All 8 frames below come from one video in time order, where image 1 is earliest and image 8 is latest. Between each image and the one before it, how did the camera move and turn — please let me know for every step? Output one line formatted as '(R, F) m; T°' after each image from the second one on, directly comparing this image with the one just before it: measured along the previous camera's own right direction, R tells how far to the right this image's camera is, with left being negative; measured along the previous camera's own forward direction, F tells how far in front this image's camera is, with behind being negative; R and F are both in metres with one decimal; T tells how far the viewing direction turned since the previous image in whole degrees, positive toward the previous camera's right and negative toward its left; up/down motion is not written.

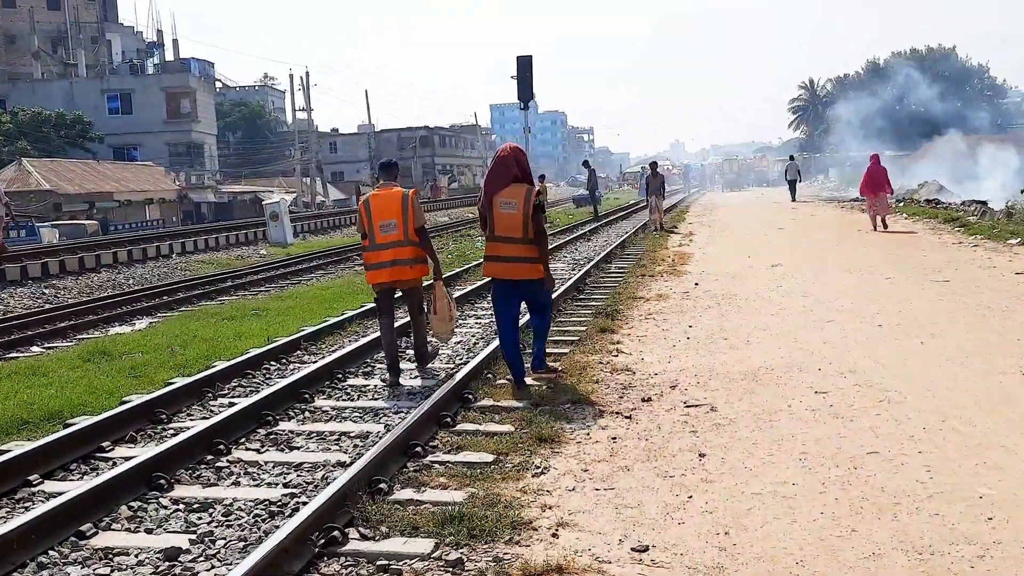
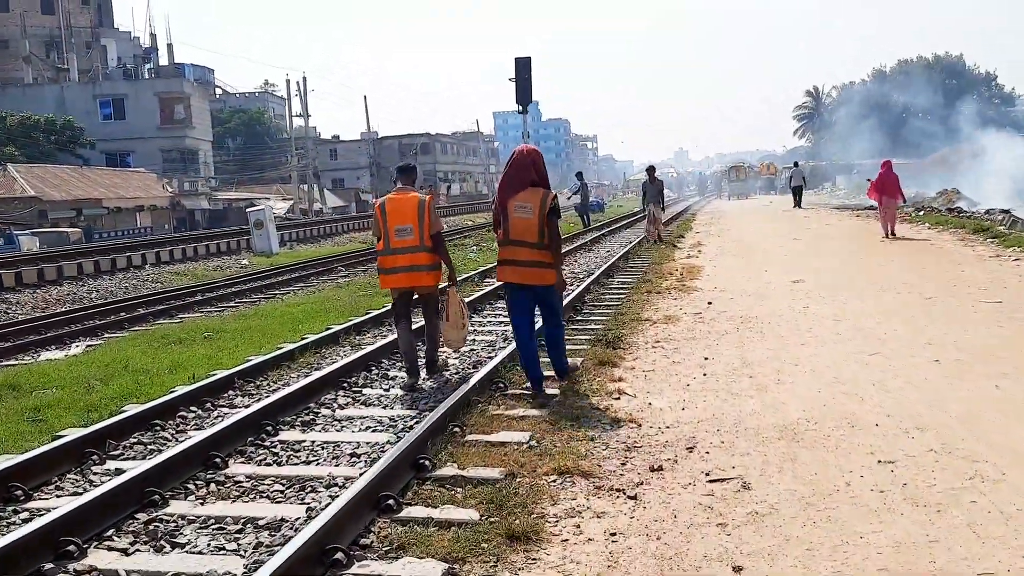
(+0.2, +1.4) m; 0°
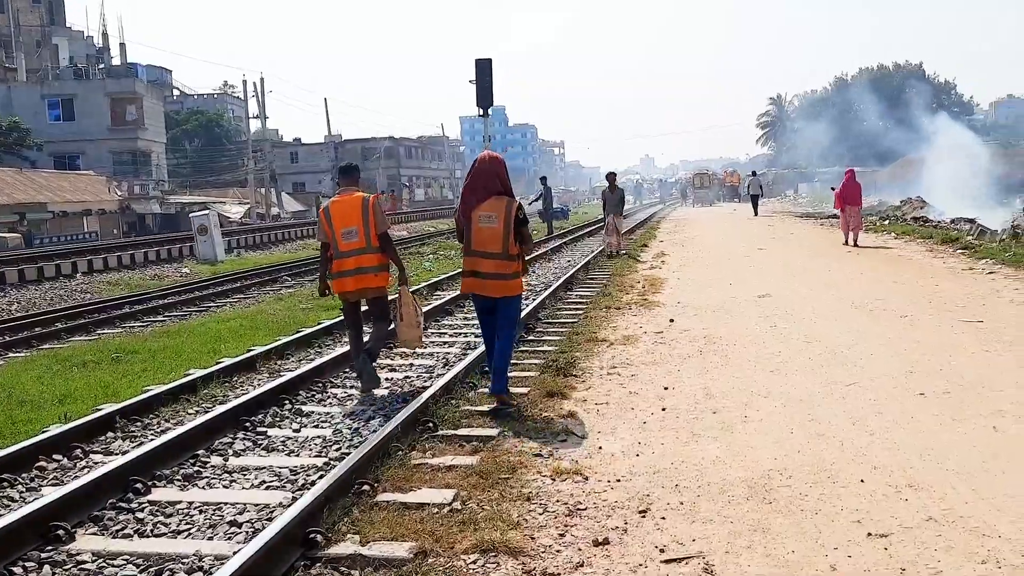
(+0.2, +0.9) m; +2°
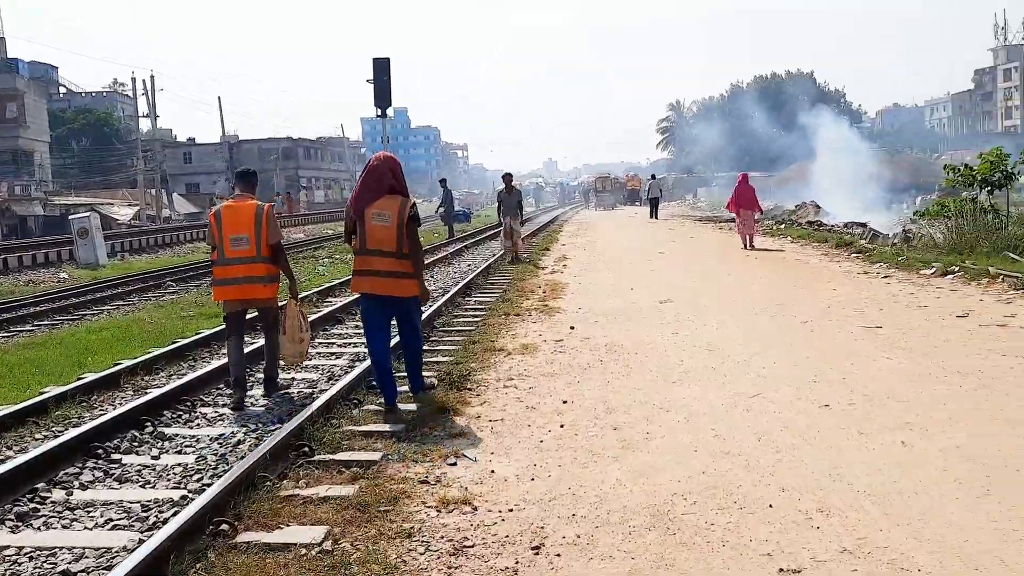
(+0.1, +0.4) m; +5°
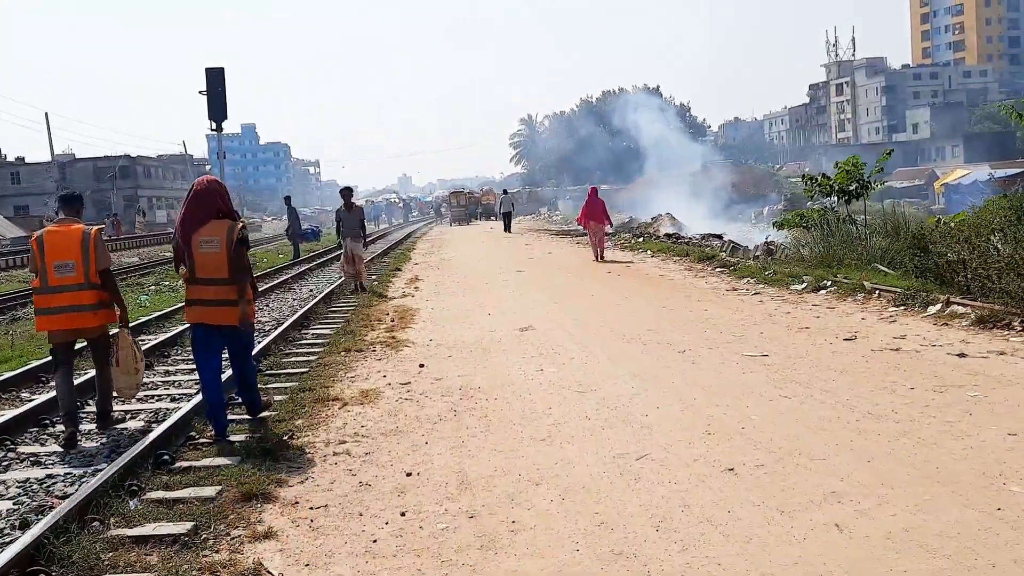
(+0.2, +1.3) m; +8°
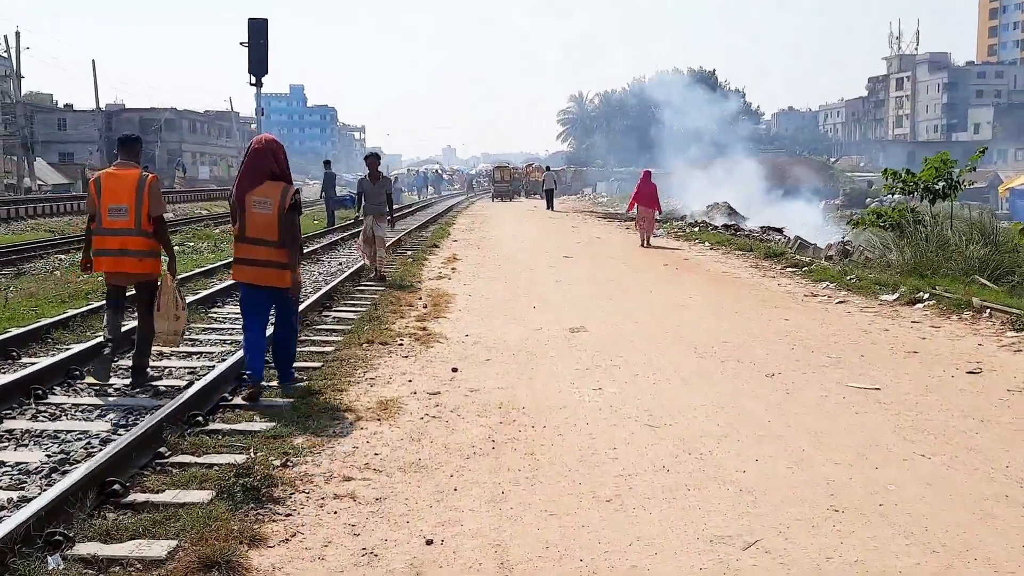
(-0.1, +1.4) m; -2°
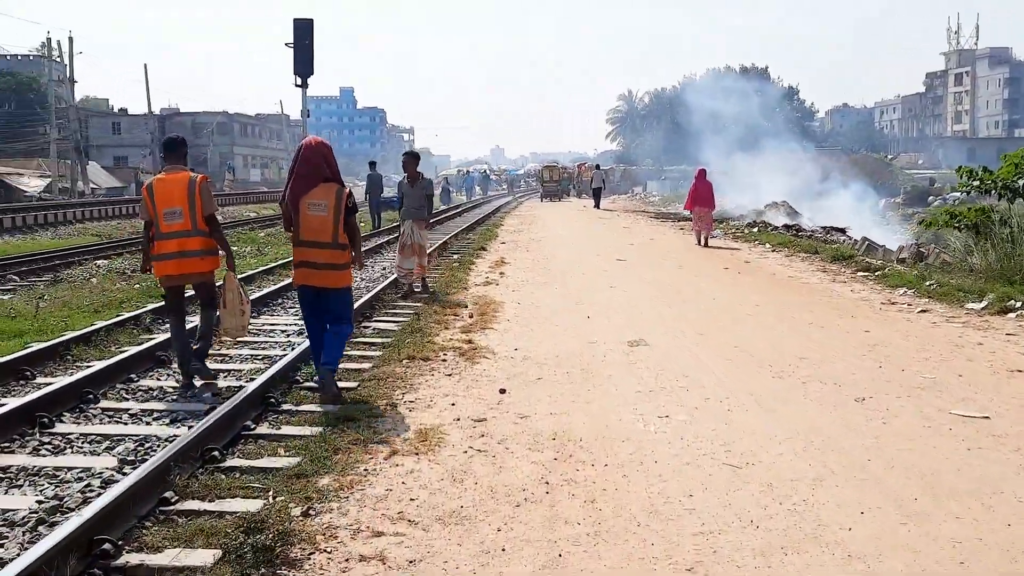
(0.0, +0.7) m; -3°
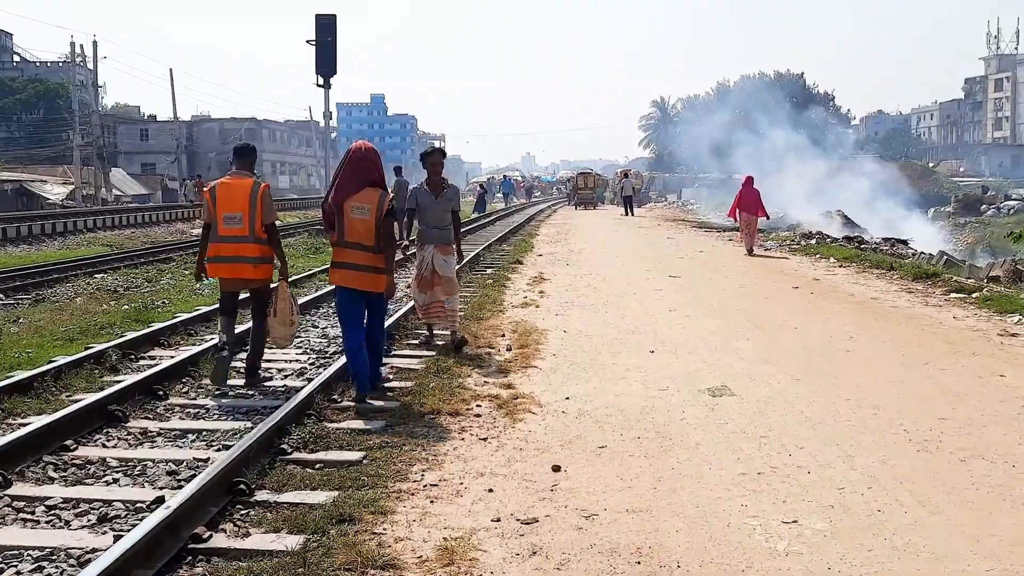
(-0.1, +1.7) m; -2°
